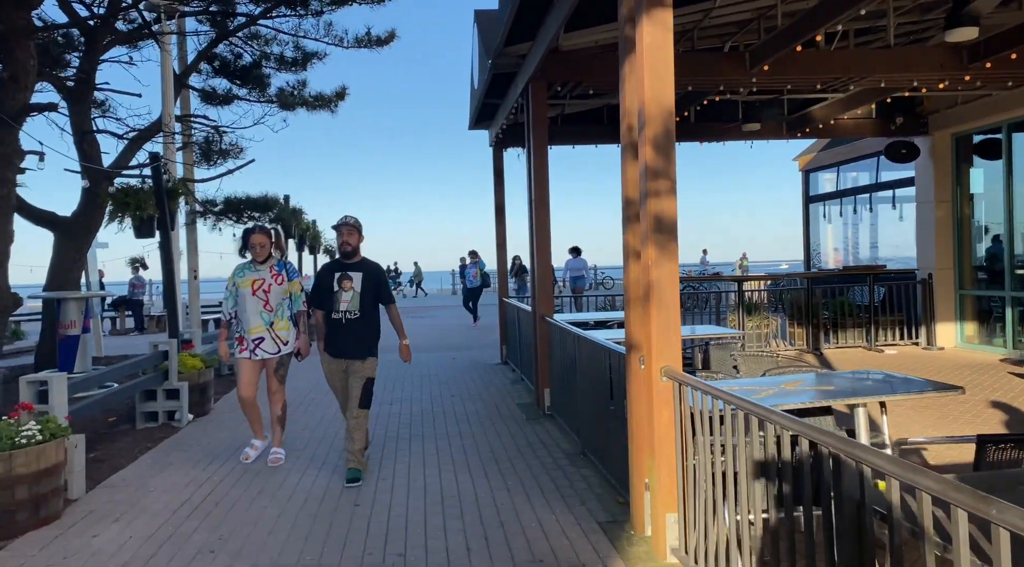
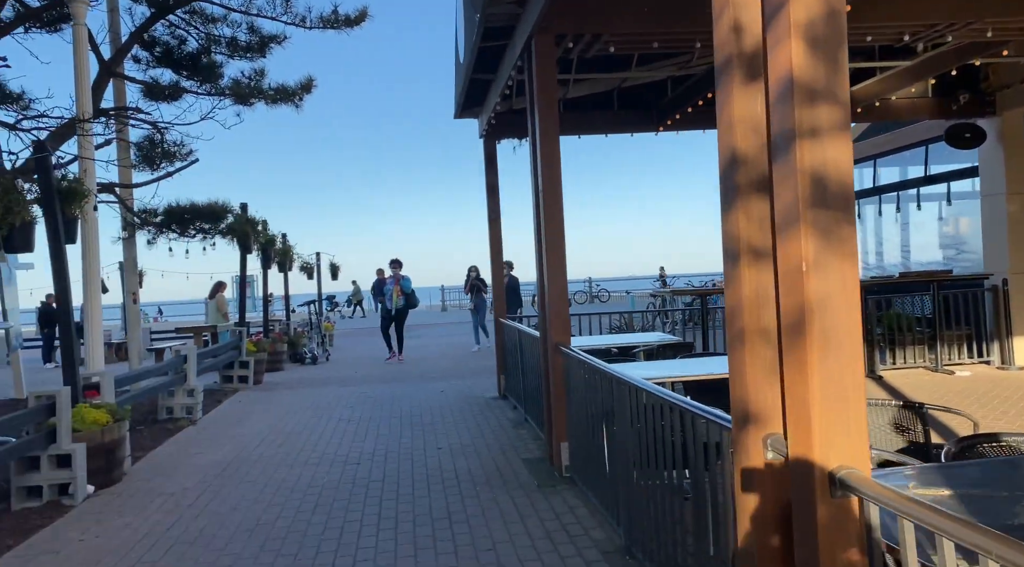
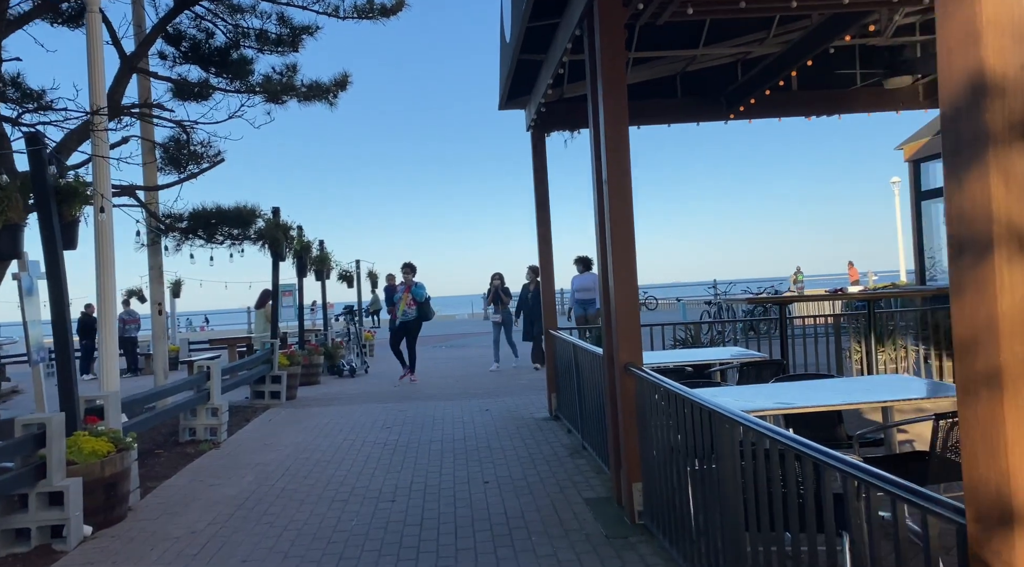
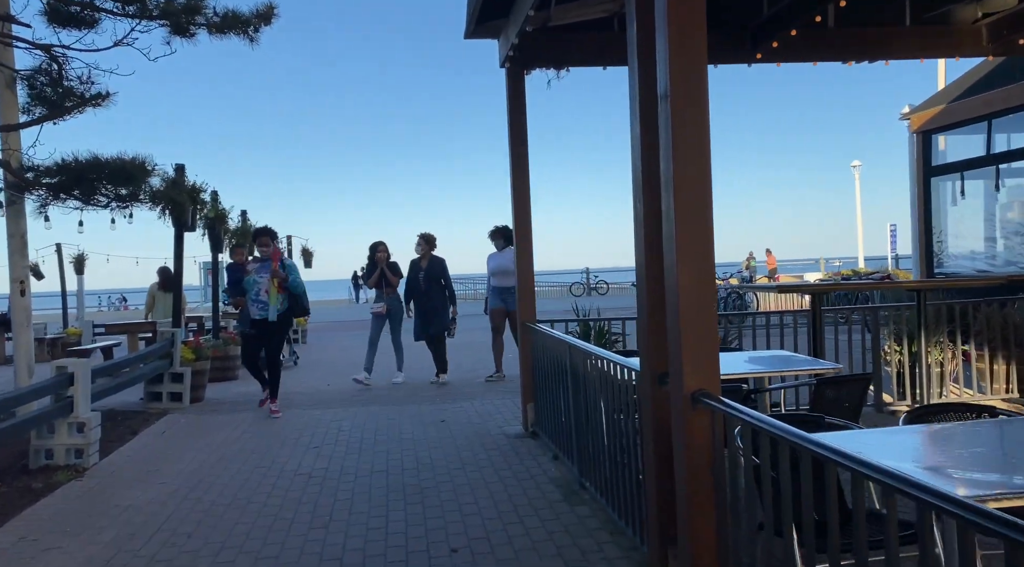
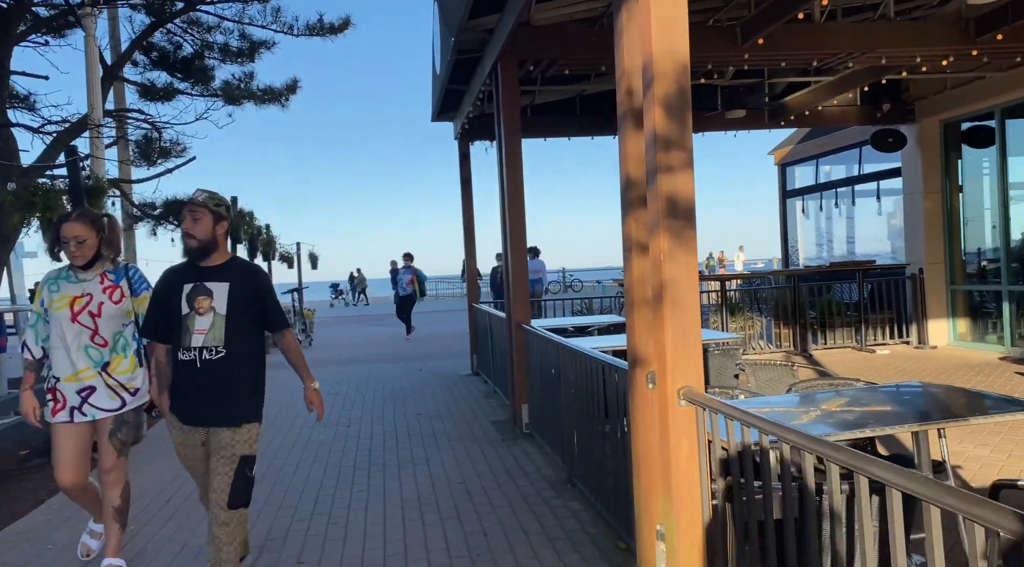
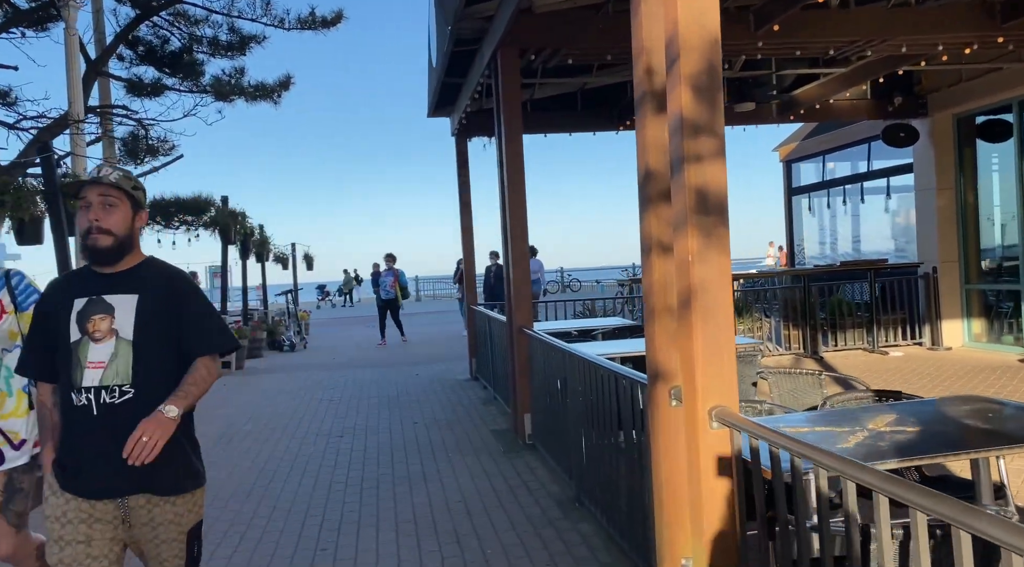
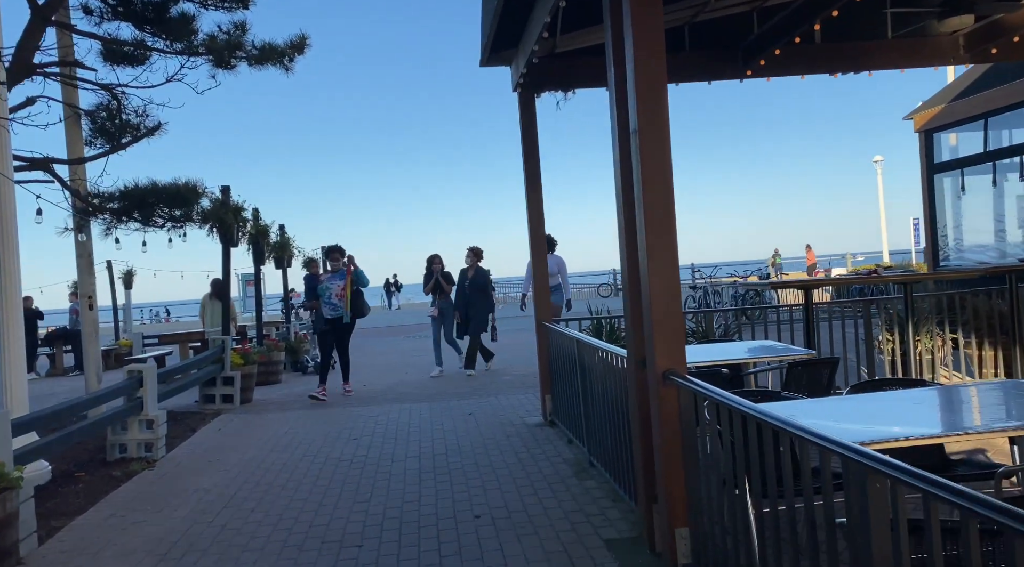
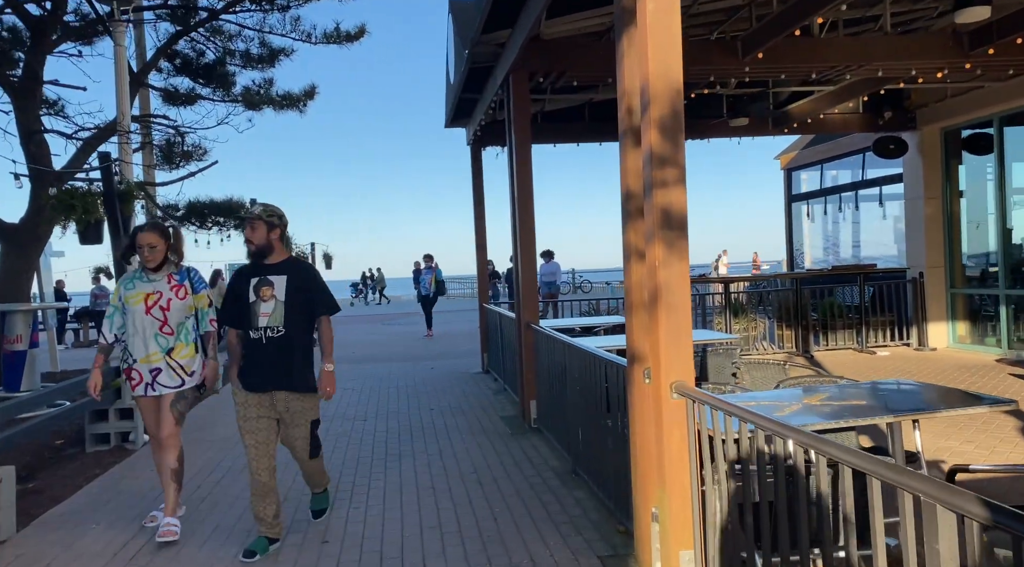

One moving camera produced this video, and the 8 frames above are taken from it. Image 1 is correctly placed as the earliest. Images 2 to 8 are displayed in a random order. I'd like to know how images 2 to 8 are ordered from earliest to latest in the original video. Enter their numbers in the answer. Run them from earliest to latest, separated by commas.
8, 5, 6, 2, 3, 7, 4
